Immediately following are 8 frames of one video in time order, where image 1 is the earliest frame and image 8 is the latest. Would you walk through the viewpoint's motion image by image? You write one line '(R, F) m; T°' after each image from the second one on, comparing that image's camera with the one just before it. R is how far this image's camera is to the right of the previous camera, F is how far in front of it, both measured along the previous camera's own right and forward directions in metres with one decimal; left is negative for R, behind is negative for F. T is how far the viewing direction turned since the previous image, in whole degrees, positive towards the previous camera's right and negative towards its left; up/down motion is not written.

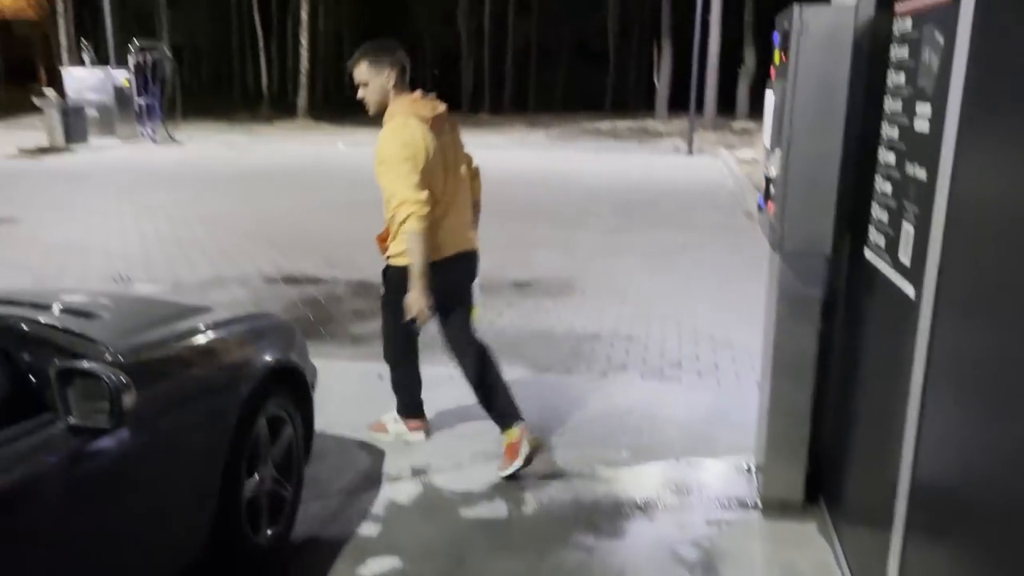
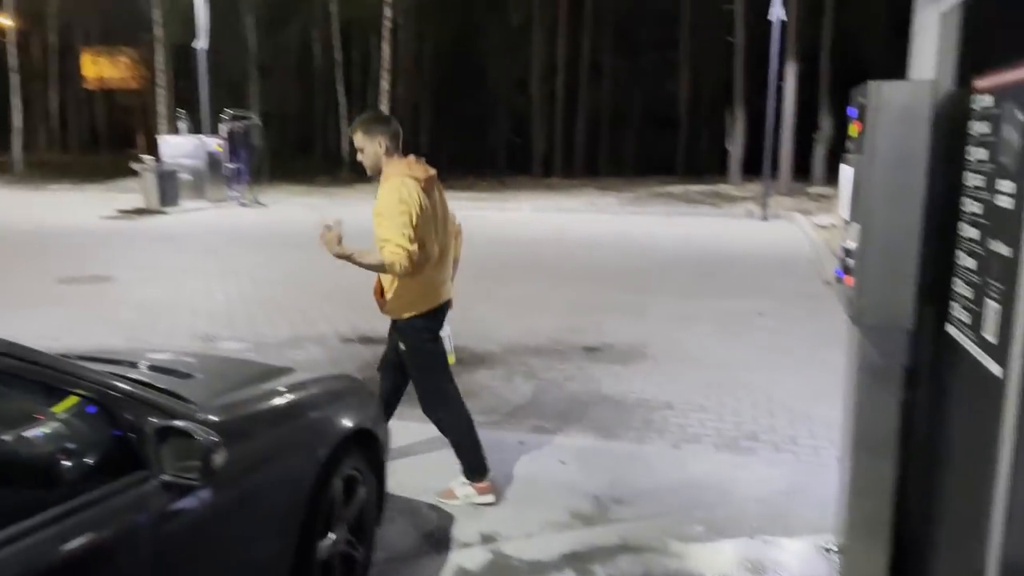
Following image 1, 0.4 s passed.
(0.0, -0.1) m; -5°
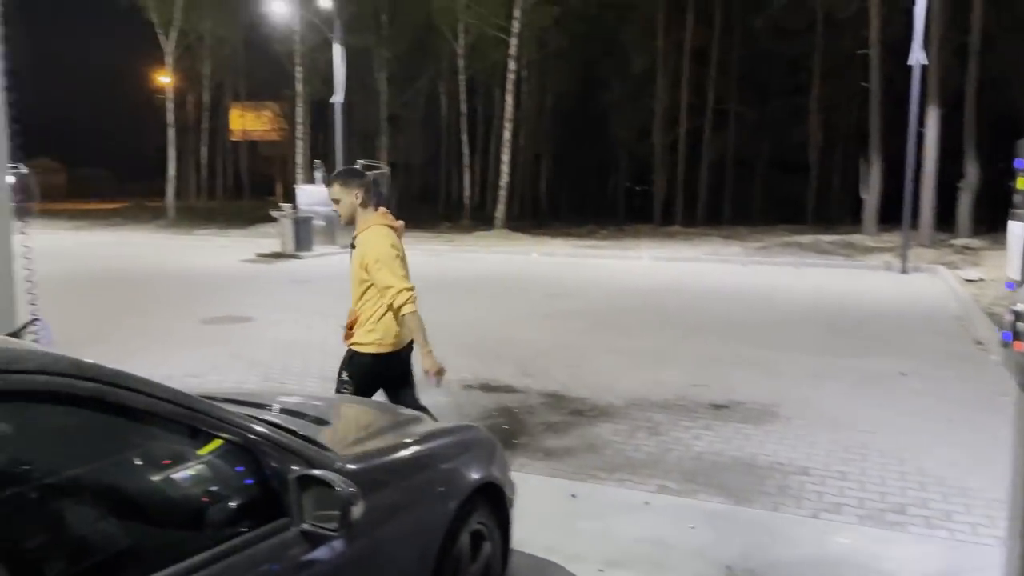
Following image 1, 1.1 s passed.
(-0.1, 0.0) m; -8°
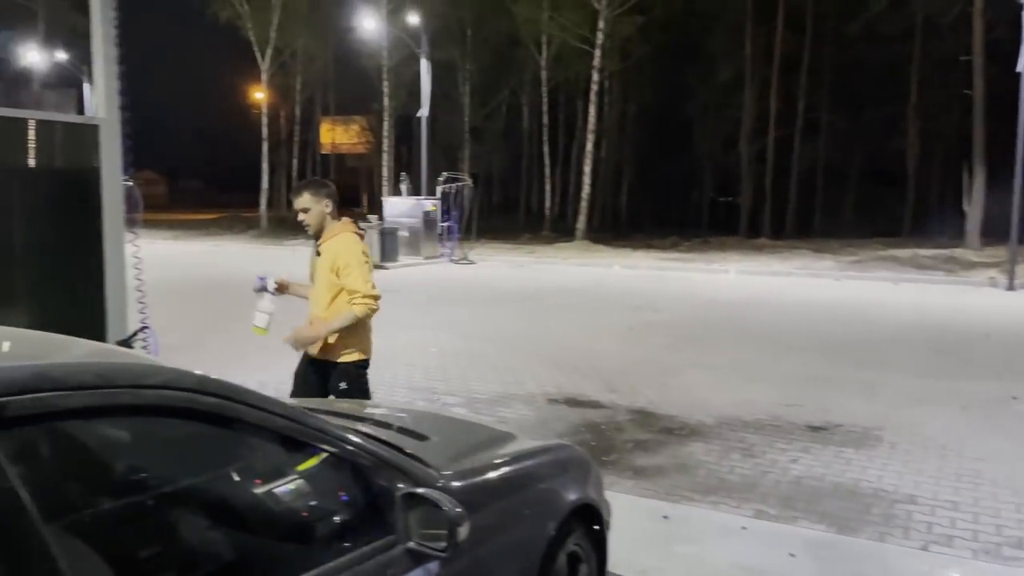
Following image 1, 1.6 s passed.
(-0.1, 0.0) m; -6°
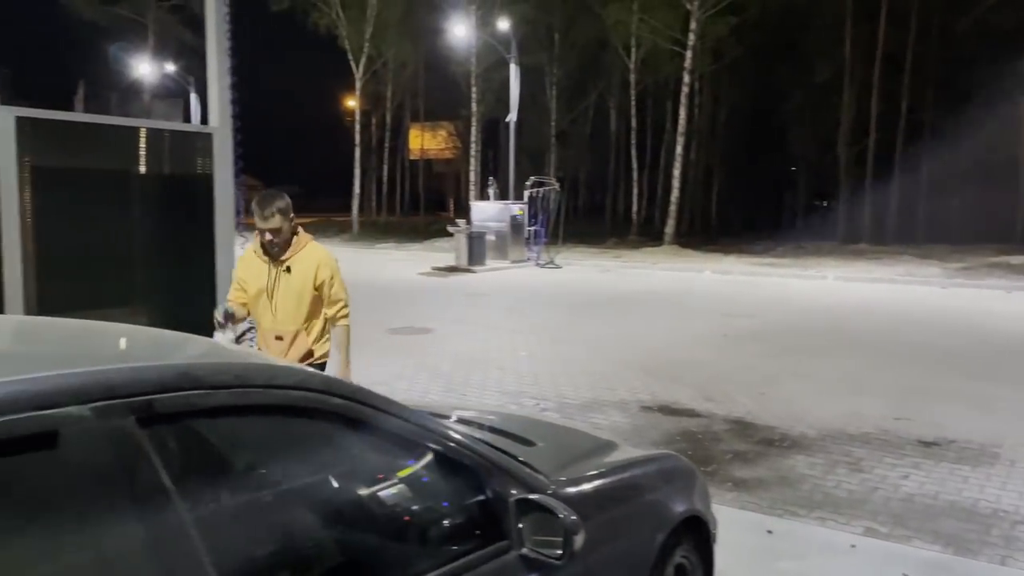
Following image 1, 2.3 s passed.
(-0.1, 0.0) m; -6°
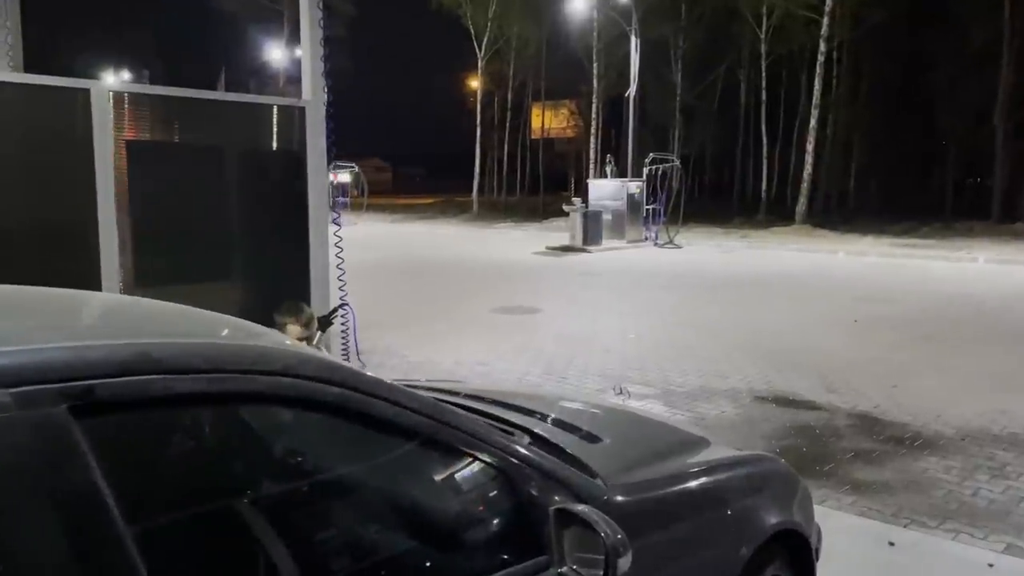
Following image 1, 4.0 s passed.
(+0.2, +0.3) m; -9°
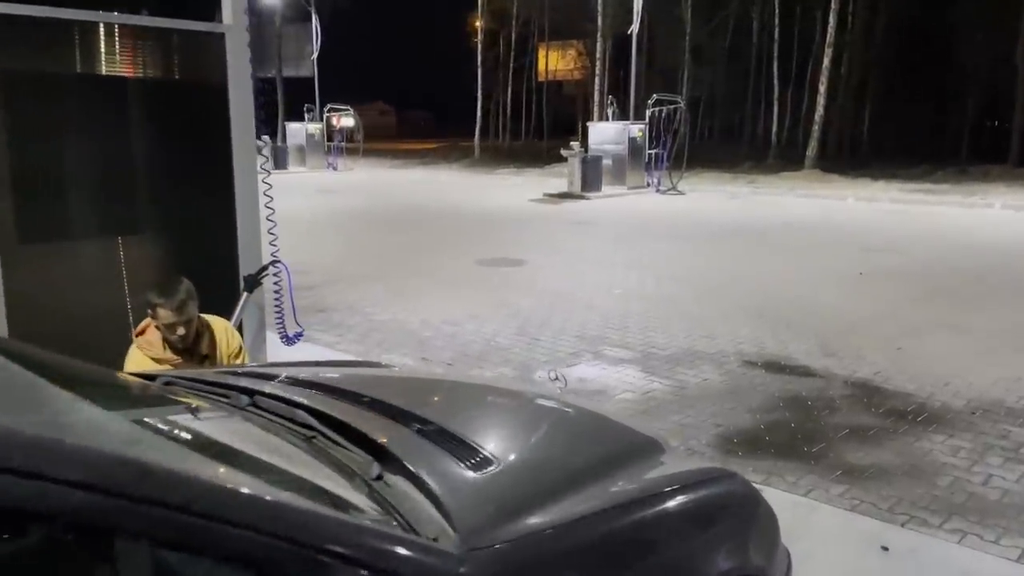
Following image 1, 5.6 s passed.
(+0.4, +0.7) m; -1°
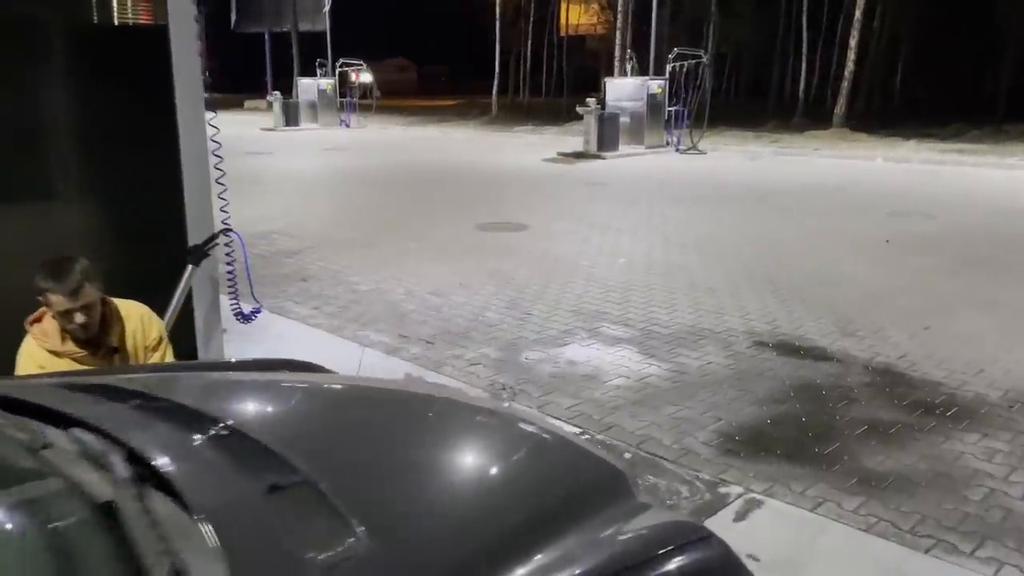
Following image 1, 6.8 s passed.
(+0.3, +0.6) m; -2°
